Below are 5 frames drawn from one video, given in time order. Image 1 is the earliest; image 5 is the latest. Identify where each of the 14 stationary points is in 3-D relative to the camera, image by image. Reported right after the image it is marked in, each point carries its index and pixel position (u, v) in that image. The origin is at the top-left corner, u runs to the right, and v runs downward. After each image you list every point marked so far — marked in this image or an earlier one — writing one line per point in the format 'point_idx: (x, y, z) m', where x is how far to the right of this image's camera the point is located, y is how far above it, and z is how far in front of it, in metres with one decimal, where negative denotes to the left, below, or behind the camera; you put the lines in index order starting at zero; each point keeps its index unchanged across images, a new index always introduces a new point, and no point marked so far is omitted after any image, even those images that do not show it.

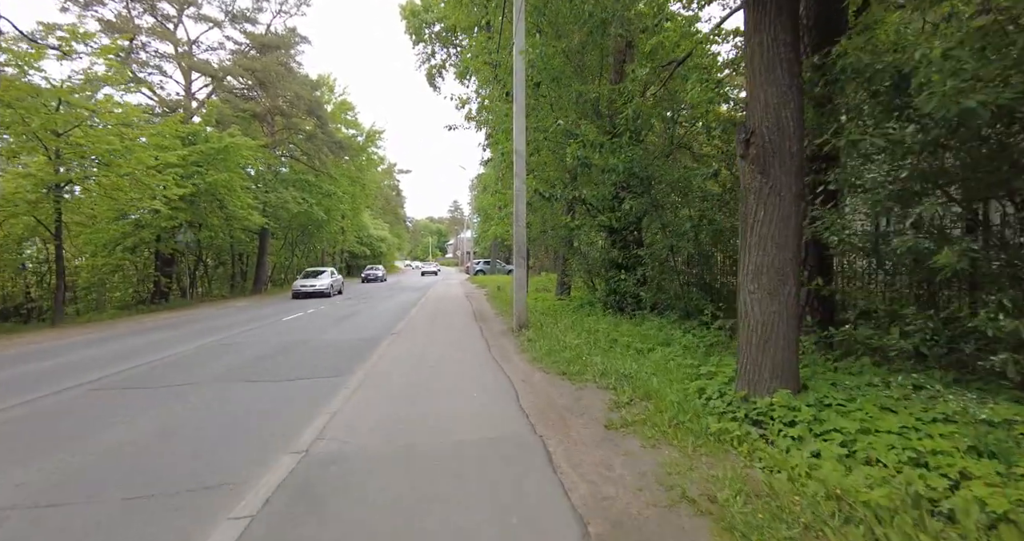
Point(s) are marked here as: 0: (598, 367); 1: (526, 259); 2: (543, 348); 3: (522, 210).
0: (+1.1, -1.2, +5.5) m
1: (+0.3, +0.2, +9.2) m
2: (+0.5, -1.2, +7.1) m
3: (+0.2, +1.3, +9.2) m
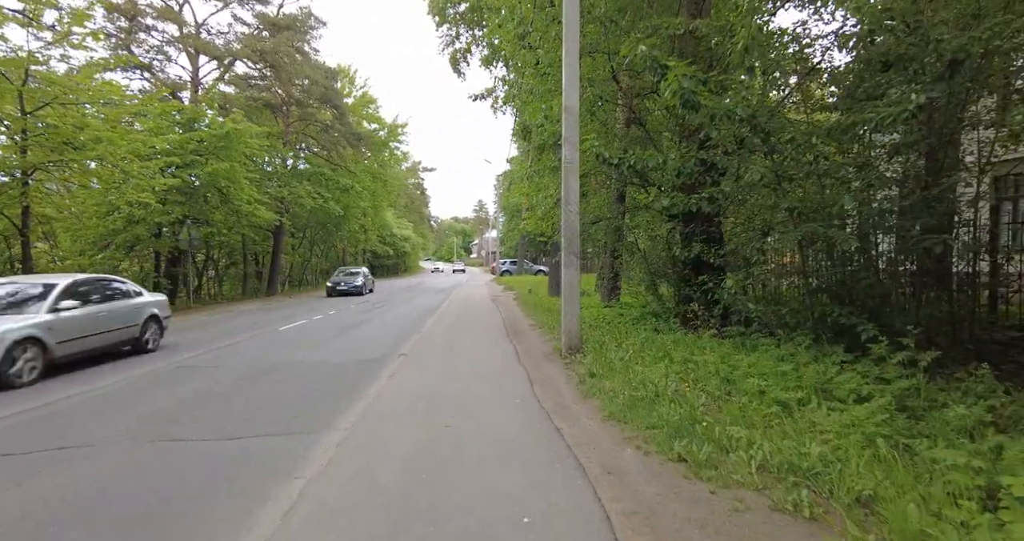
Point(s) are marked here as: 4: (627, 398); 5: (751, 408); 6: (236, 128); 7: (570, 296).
0: (+1.6, -1.2, +3.0) m
1: (+1.0, +0.2, +6.7) m
2: (+1.1, -1.3, +4.6) m
3: (+0.9, +1.2, +6.7) m
4: (+1.1, -1.3, +4.4) m
5: (+2.0, -1.2, +3.8) m
6: (-10.7, +5.5, +17.2) m
7: (+0.9, -0.4, +6.6) m
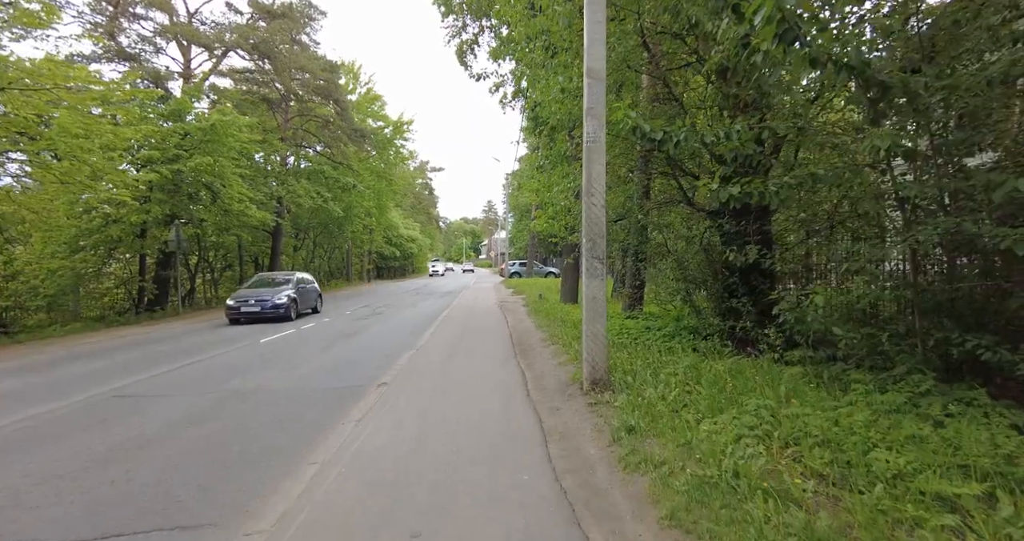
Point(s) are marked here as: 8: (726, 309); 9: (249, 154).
0: (+1.6, -1.3, +1.6) m
1: (+1.1, +0.1, +5.2) m
2: (+1.1, -1.4, +3.1) m
3: (+1.0, +1.1, +5.3) m
4: (+1.2, -1.4, +2.9) m
5: (+2.1, -1.3, +2.4) m
6: (-10.4, +5.4, +16.0) m
7: (+0.9, -0.5, +5.2) m
8: (+3.5, -0.6, +7.2) m
9: (-11.8, +5.2, +19.9) m
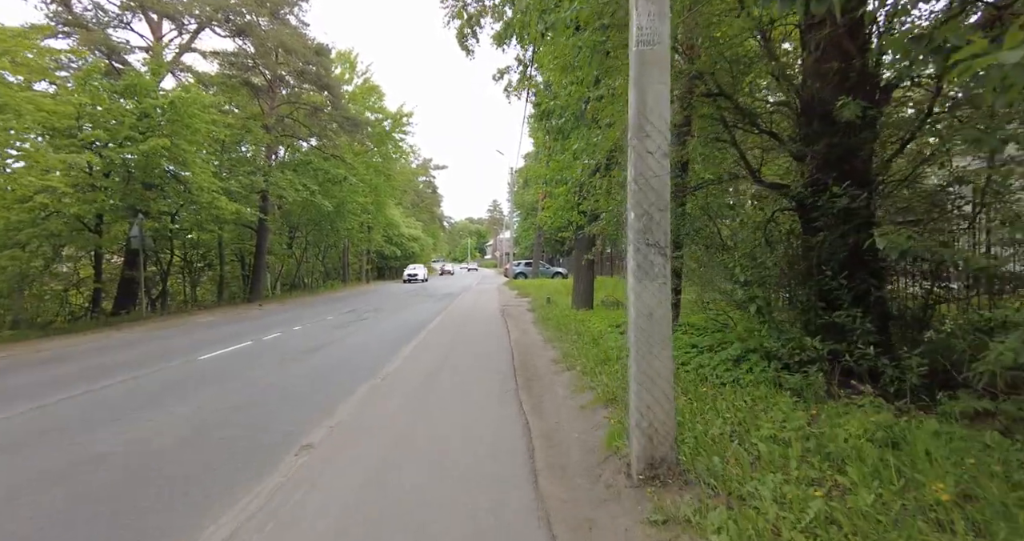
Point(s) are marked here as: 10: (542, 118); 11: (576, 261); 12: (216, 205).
0: (+1.5, -1.3, -0.7) m
1: (+1.1, +0.1, +3.0) m
2: (+1.1, -1.4, +0.9) m
3: (+1.0, +1.2, +3.1) m
4: (+1.1, -1.3, +0.7) m
5: (+2.0, -1.3, +0.1) m
6: (-10.2, +5.4, +13.9) m
7: (+0.9, -0.5, +3.0) m
8: (+3.4, -0.6, +5.0) m
9: (-11.7, +5.2, +17.8) m
10: (+0.8, +3.8, +11.1) m
11: (+1.9, +0.2, +13.6) m
12: (-11.4, +2.5, +17.1) m
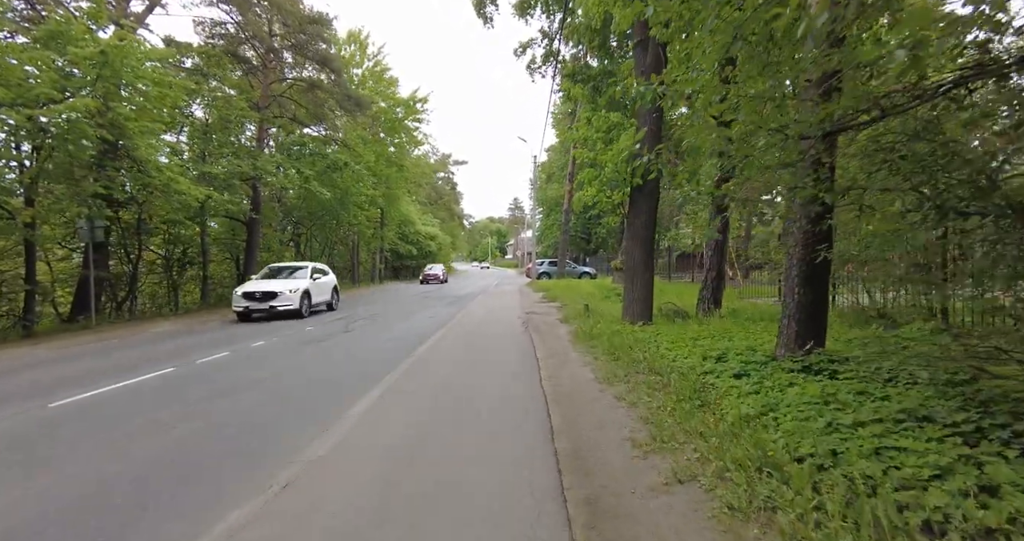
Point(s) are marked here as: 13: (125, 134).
0: (+1.5, -1.3, -4.1) m
1: (+1.2, +0.2, -0.4) m
2: (+1.1, -1.3, -2.5) m
3: (+1.1, +1.2, -0.4) m
4: (+1.1, -1.3, -2.7) m
5: (+2.0, -1.2, -3.4) m
6: (-9.6, +5.5, +11.0) m
7: (+1.0, -0.4, -0.5) m
8: (+3.7, -0.6, +1.4) m
9: (-10.8, +5.3, +15.0) m
10: (+1.3, +3.8, +7.7) m
11: (+2.6, +0.3, +10.1) m
12: (-10.6, +2.5, +14.3) m
13: (-10.2, +3.6, +11.8) m
